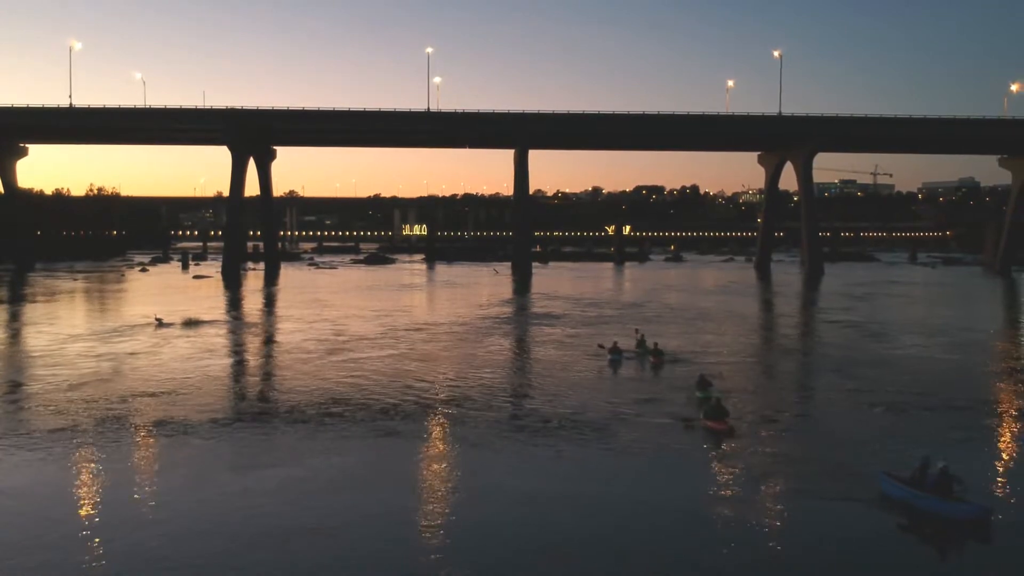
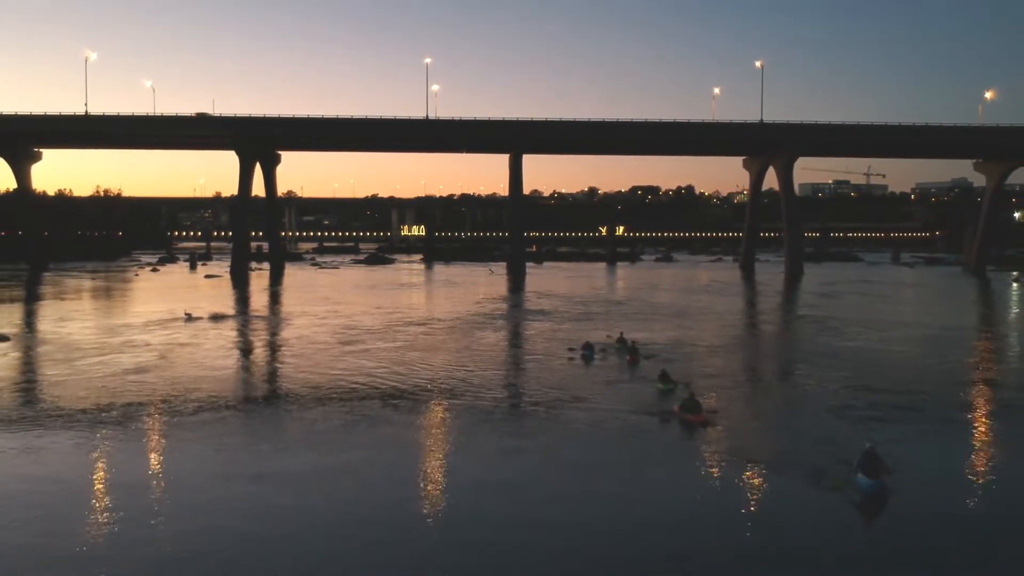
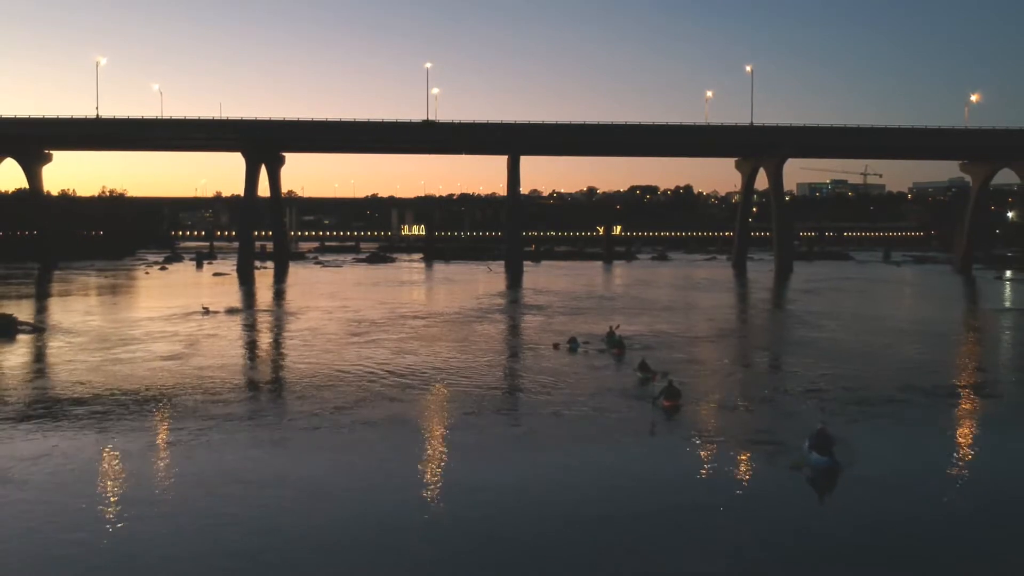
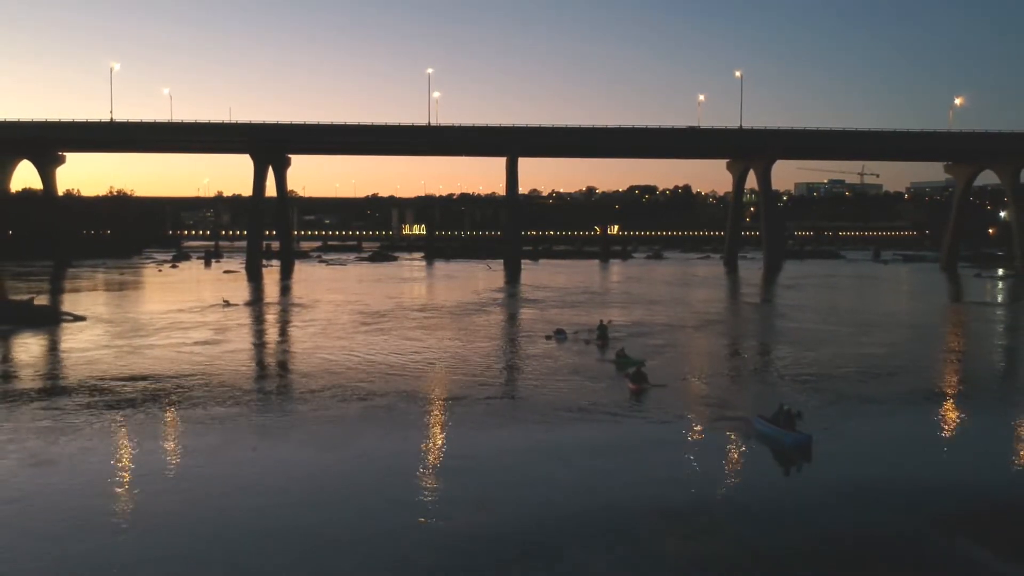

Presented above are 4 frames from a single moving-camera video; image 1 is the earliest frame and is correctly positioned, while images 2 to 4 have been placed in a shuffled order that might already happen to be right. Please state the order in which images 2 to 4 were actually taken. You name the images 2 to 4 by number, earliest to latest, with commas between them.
2, 3, 4
